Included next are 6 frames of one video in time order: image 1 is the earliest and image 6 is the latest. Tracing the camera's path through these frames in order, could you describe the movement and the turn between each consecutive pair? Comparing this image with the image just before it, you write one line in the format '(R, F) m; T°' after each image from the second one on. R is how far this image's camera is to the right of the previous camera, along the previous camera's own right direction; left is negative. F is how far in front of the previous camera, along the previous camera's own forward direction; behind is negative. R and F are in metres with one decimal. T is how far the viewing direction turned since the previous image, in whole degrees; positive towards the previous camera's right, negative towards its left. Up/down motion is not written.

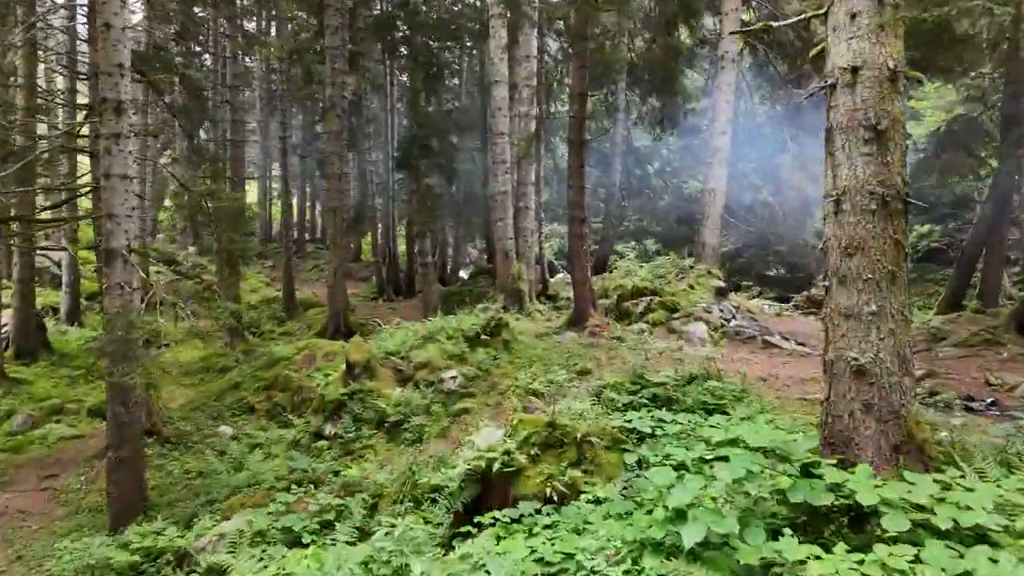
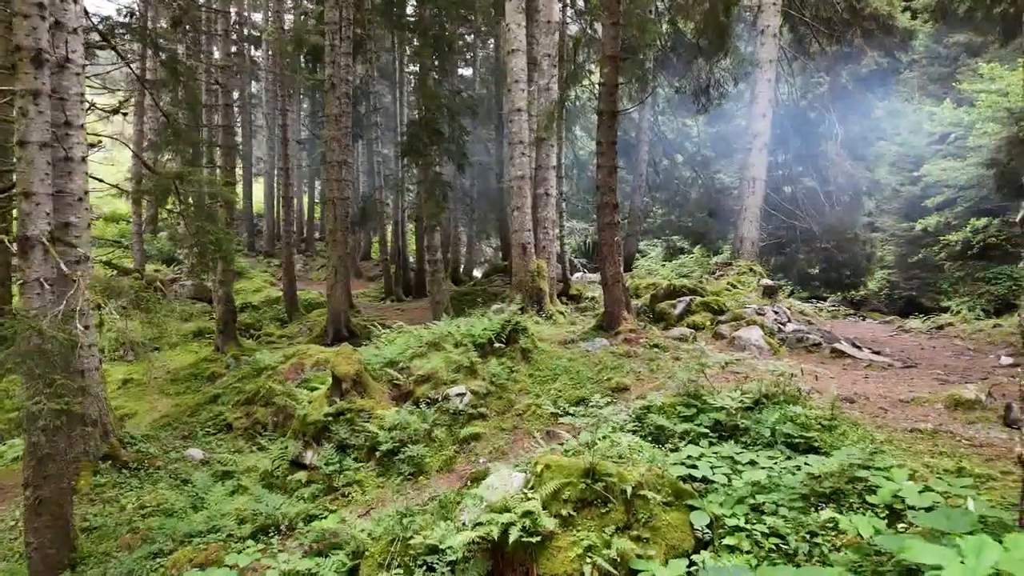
(0.0, +1.6) m; -1°
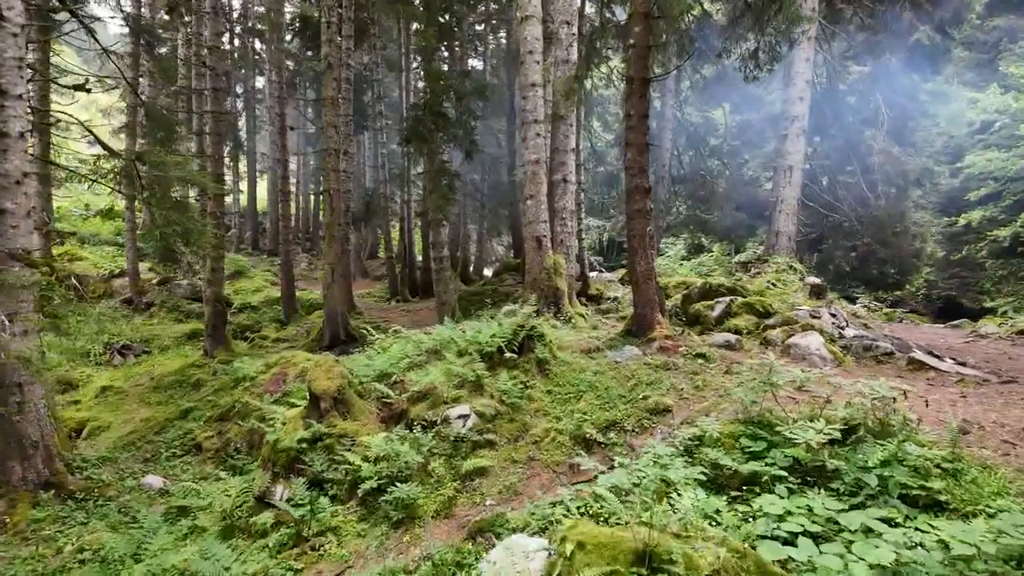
(0.0, +1.3) m; -1°
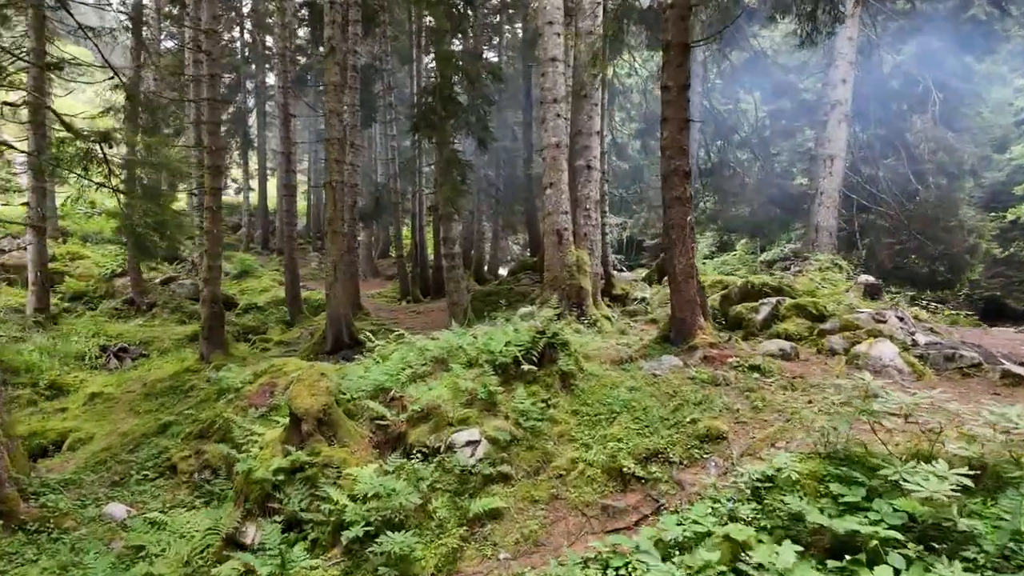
(0.0, +1.0) m; -1°
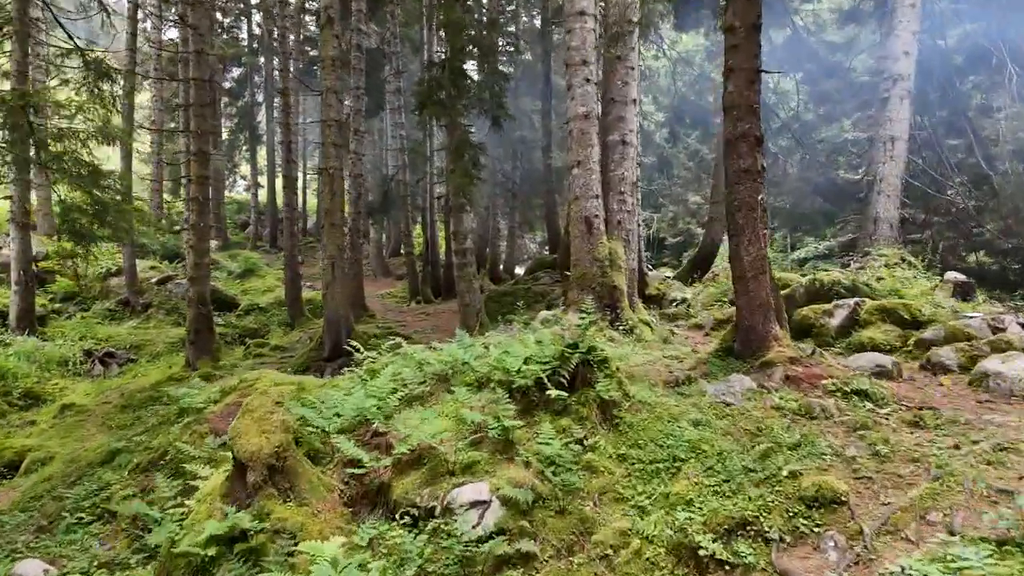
(0.0, +1.4) m; -1°
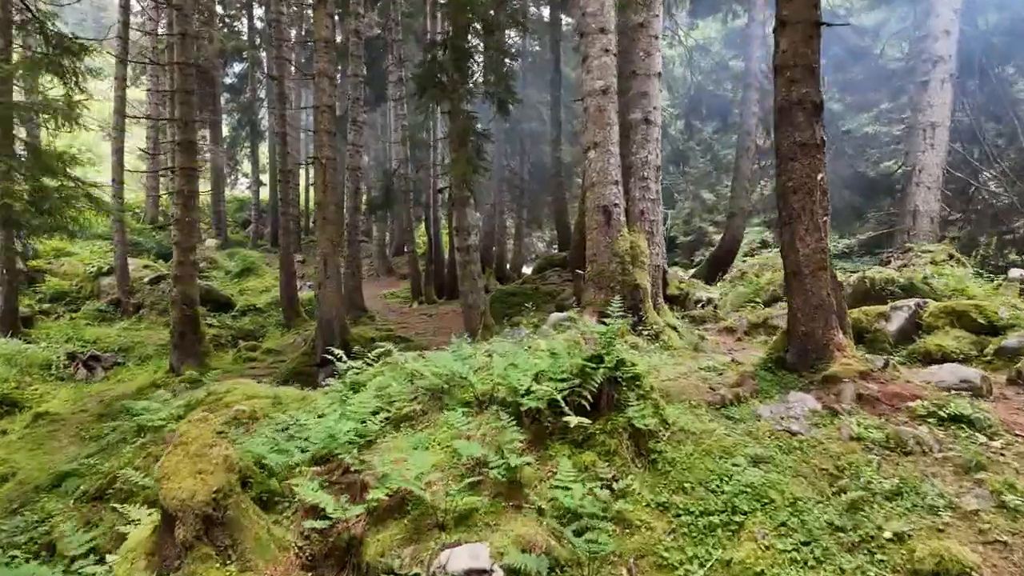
(0.0, +0.9) m; -1°
